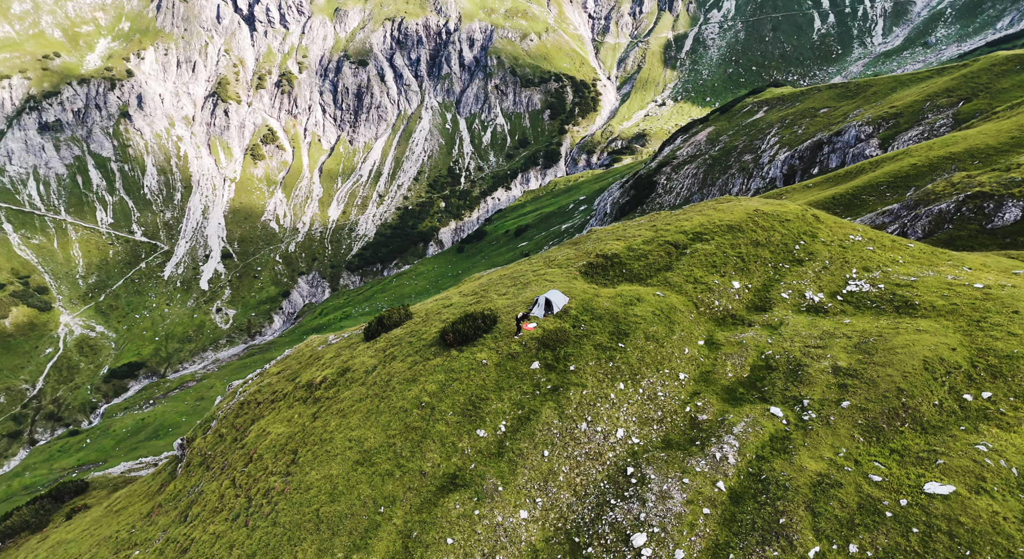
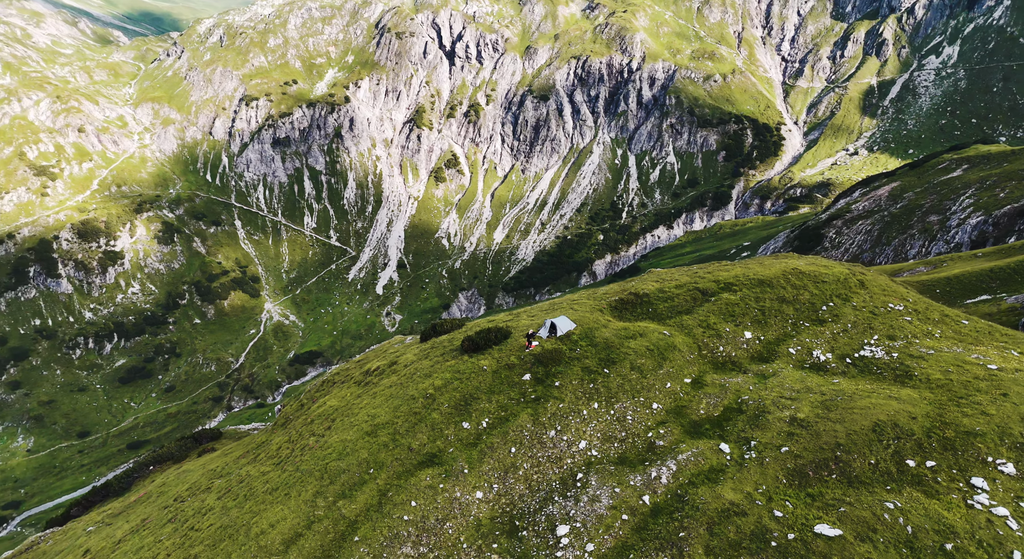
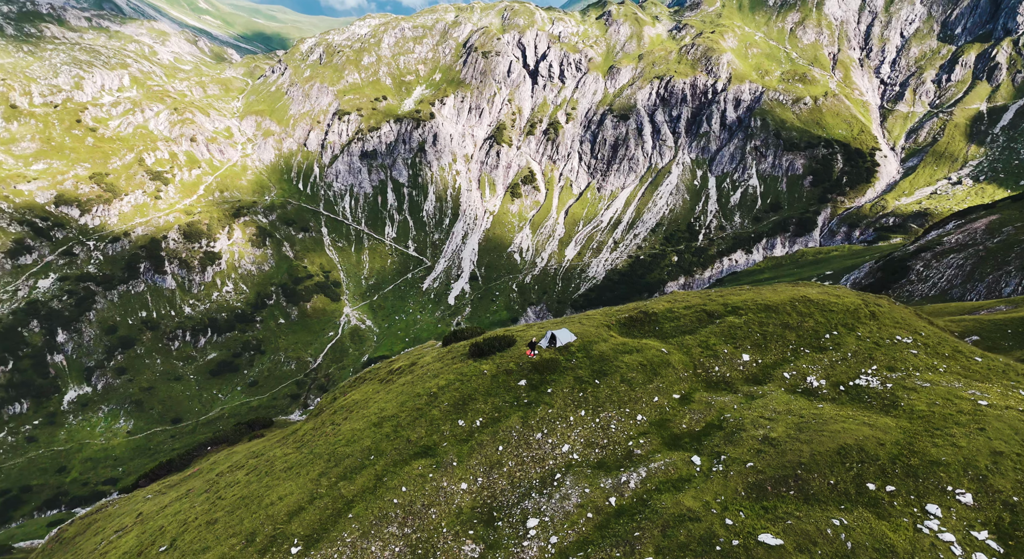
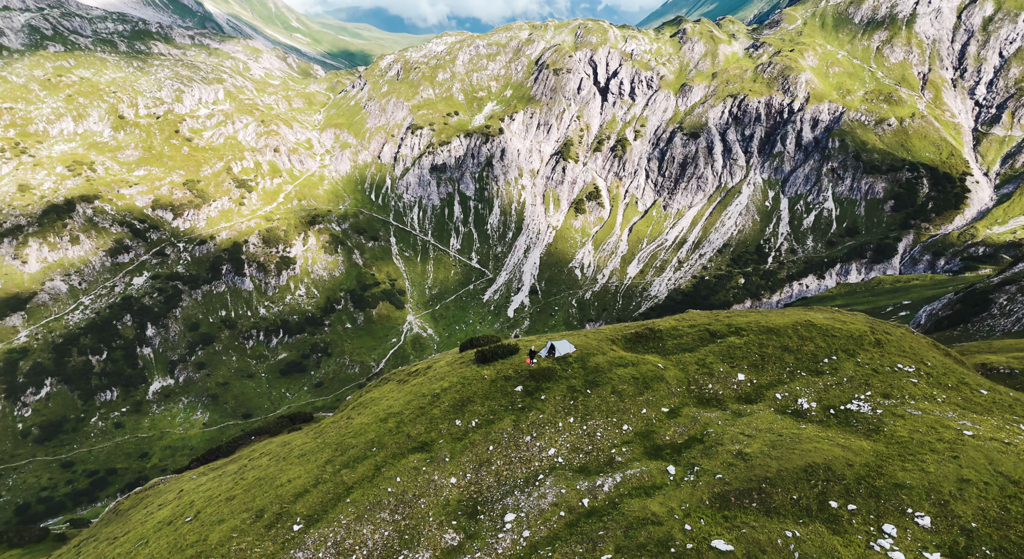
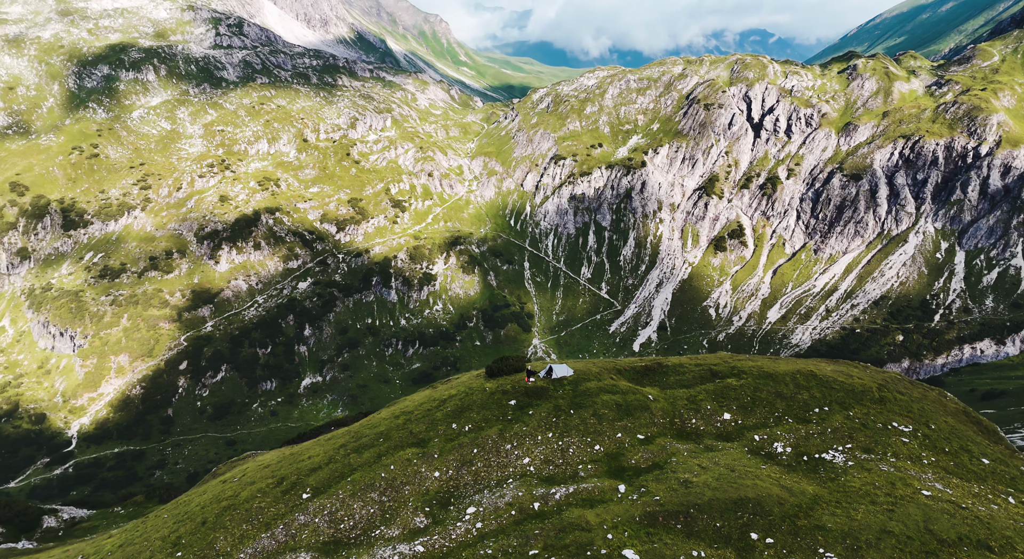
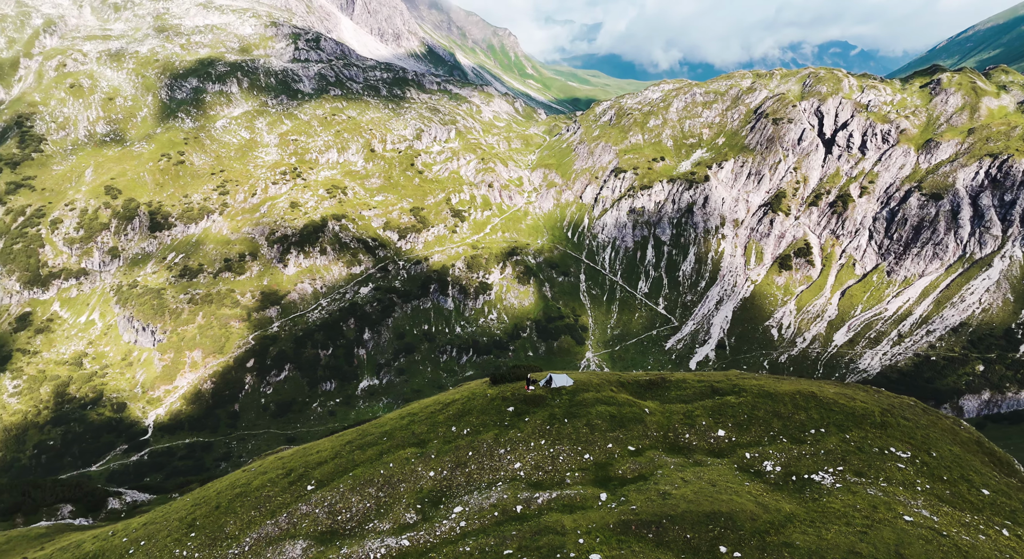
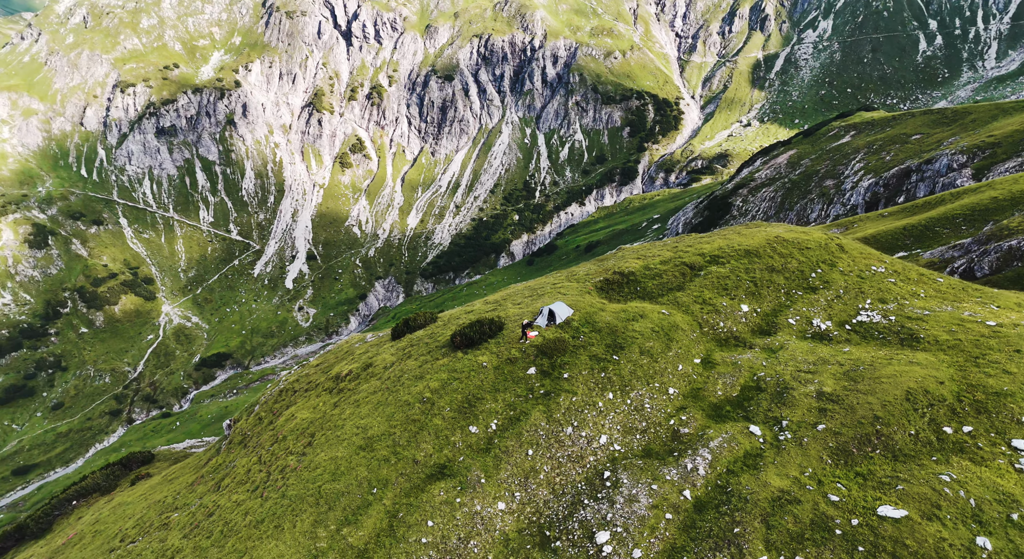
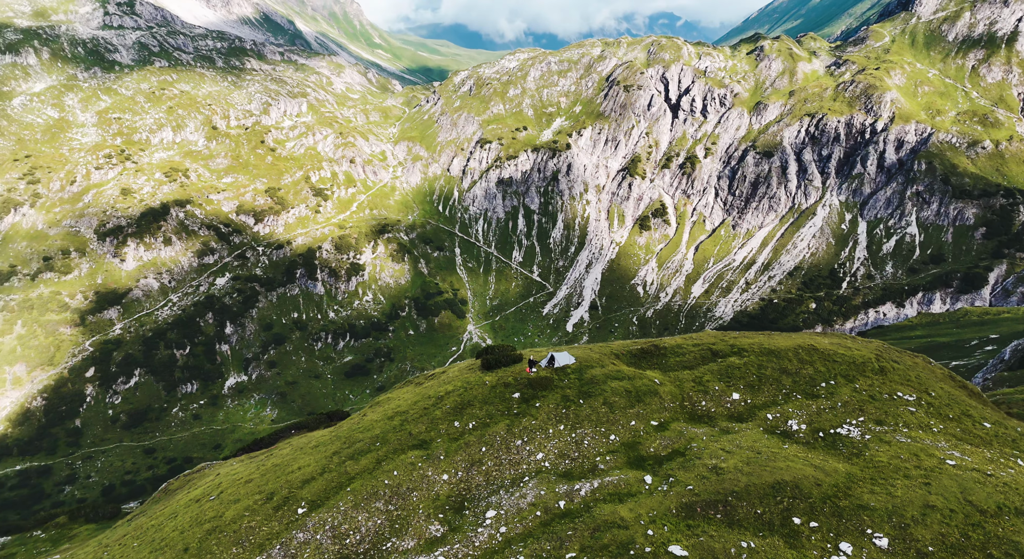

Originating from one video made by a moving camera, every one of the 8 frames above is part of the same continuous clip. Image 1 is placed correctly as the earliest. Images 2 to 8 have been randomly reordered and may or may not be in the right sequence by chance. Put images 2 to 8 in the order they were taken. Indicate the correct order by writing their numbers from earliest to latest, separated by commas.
7, 2, 3, 4, 8, 5, 6
